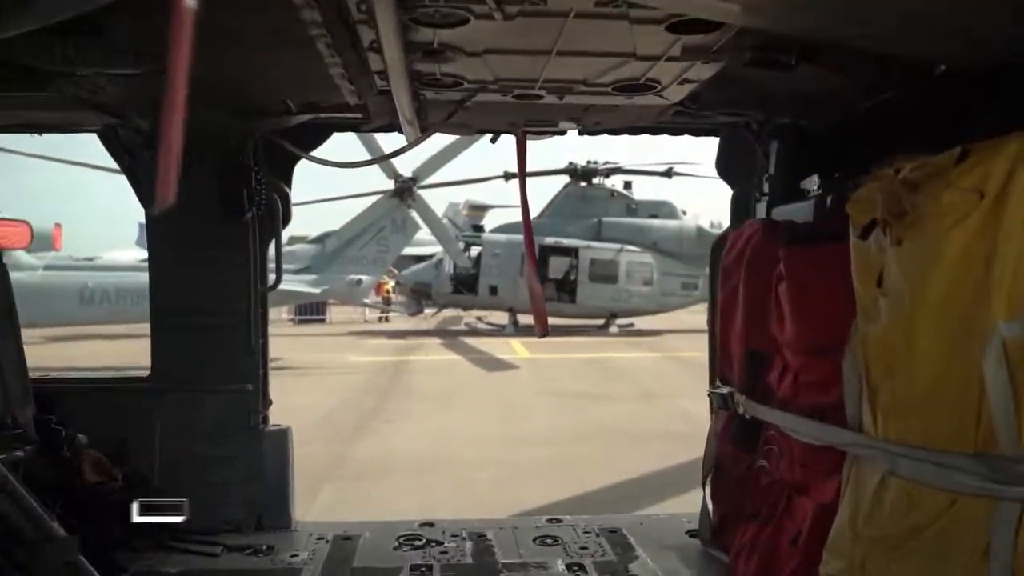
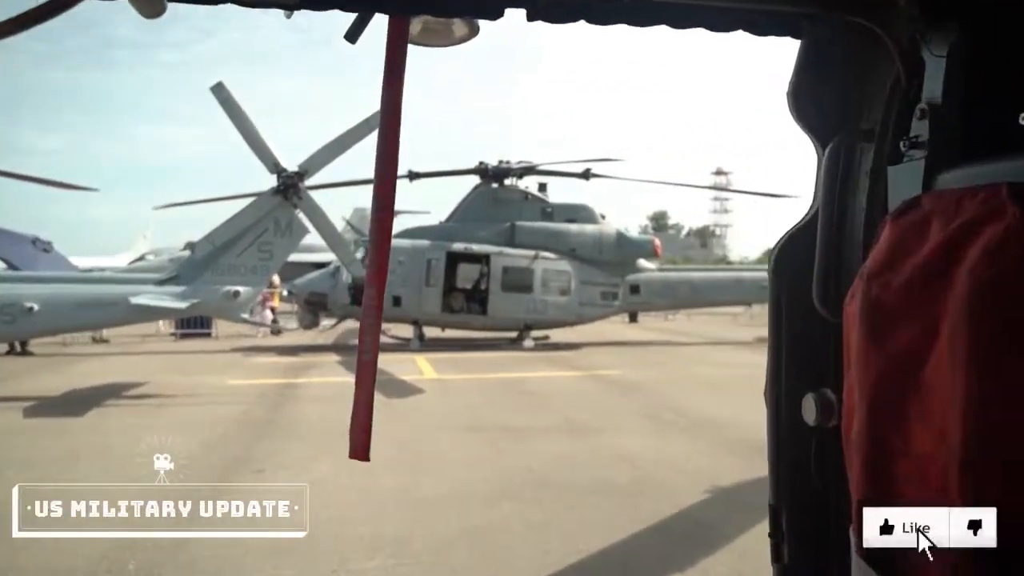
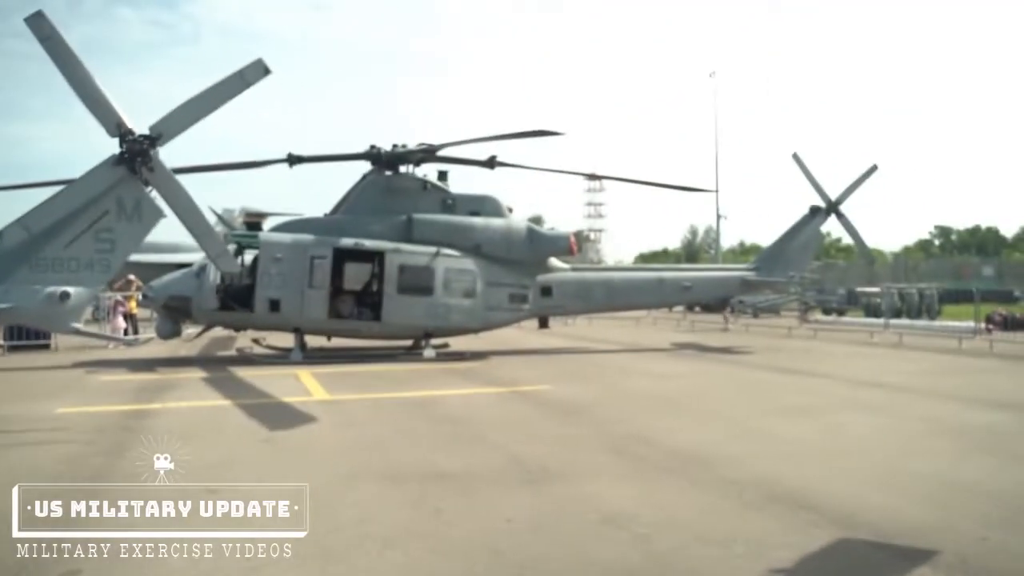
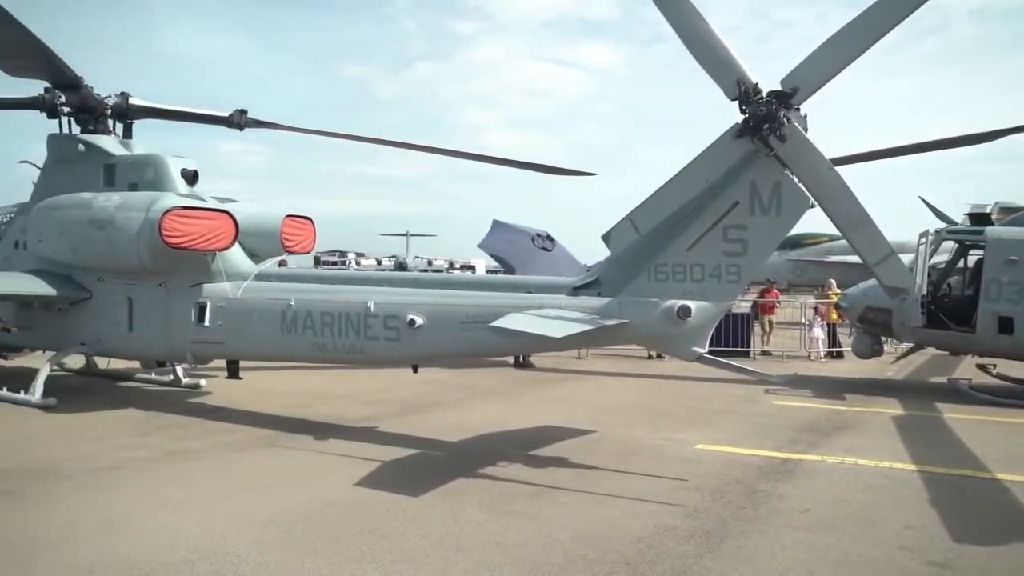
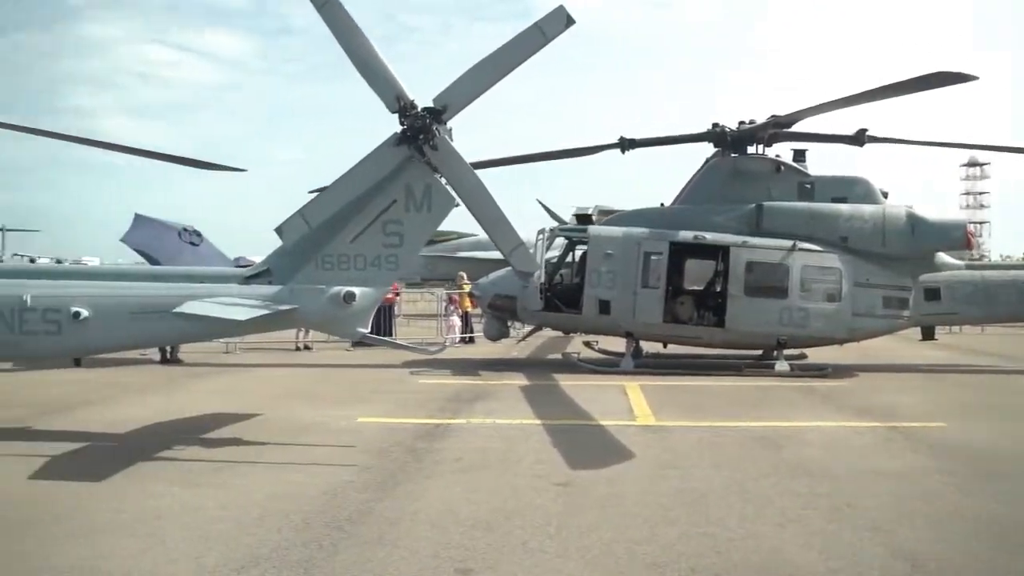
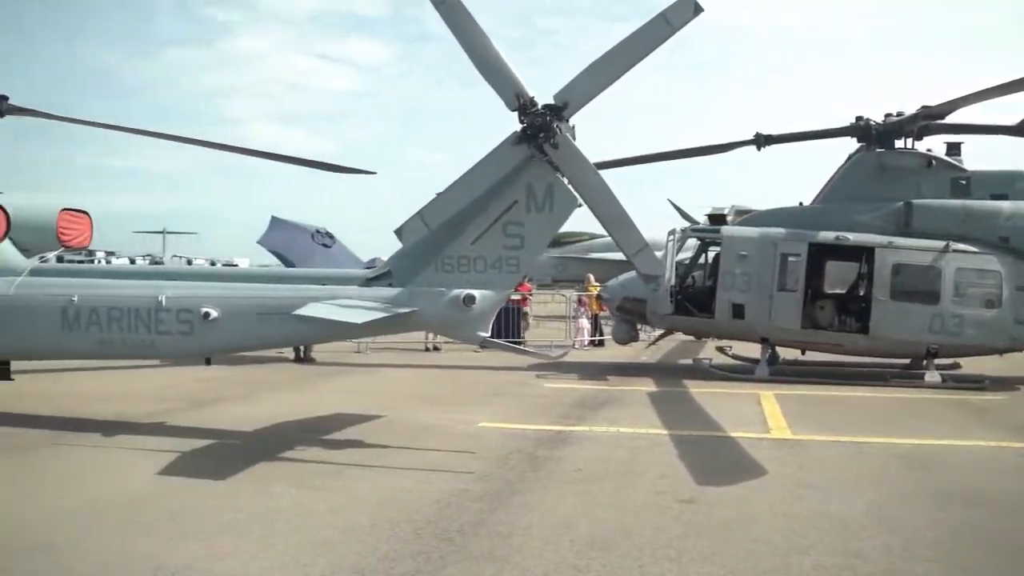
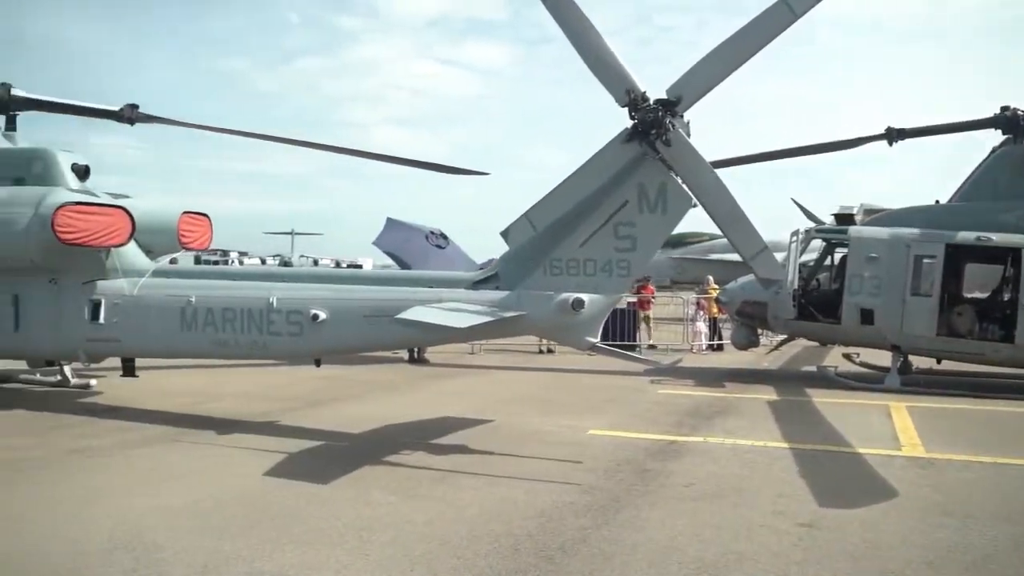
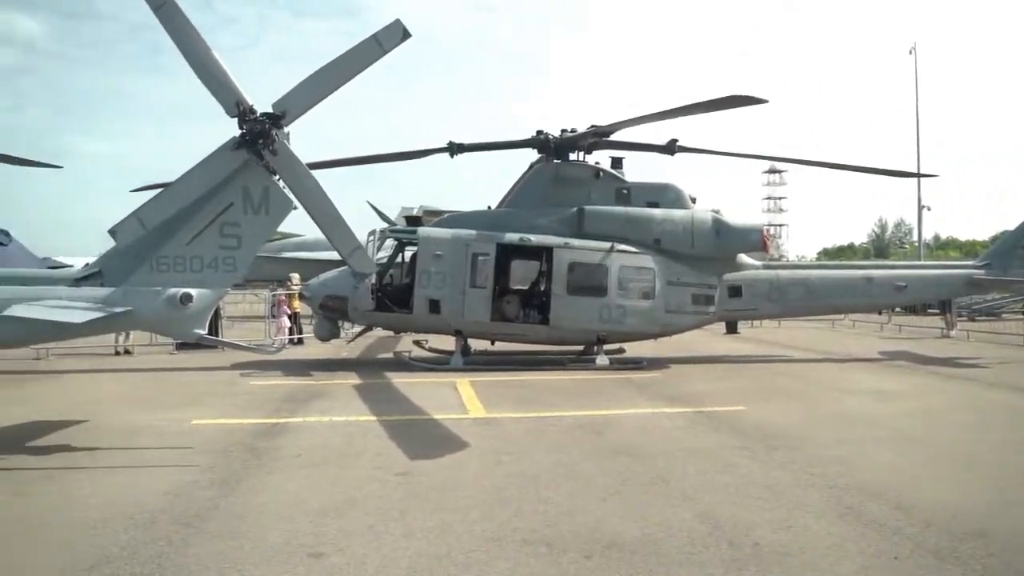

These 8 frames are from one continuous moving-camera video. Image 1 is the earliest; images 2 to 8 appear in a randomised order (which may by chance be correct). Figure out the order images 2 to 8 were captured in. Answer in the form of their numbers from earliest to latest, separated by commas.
2, 3, 8, 5, 6, 7, 4
